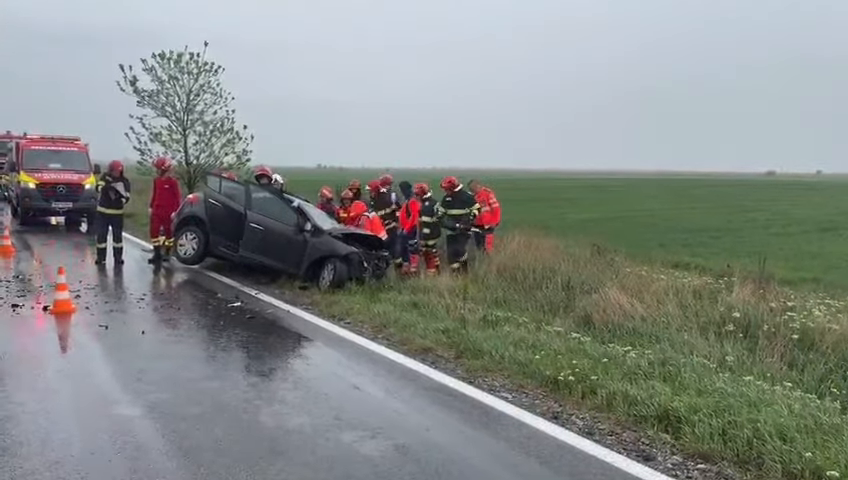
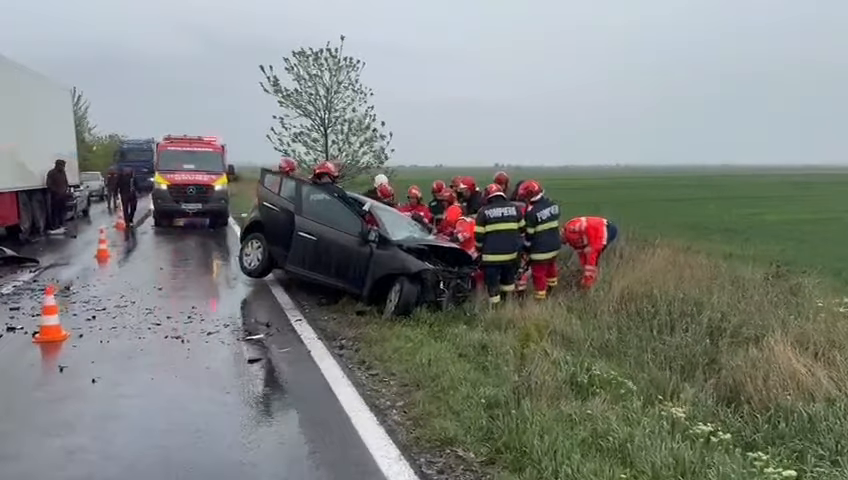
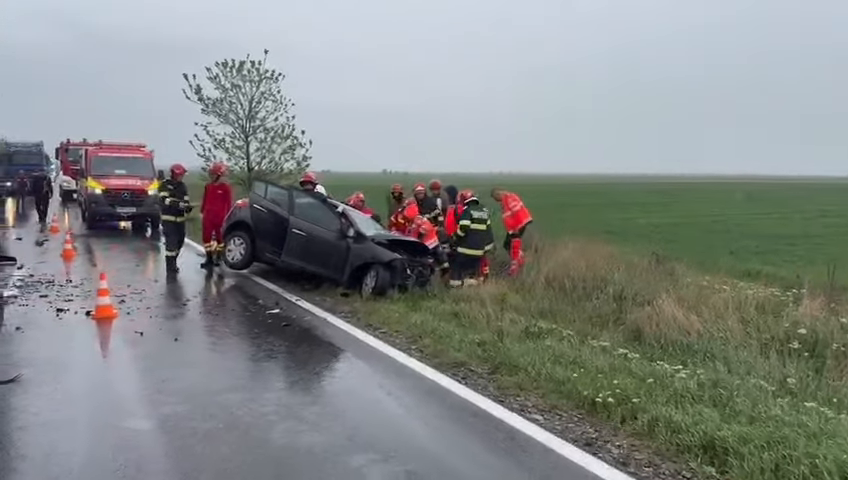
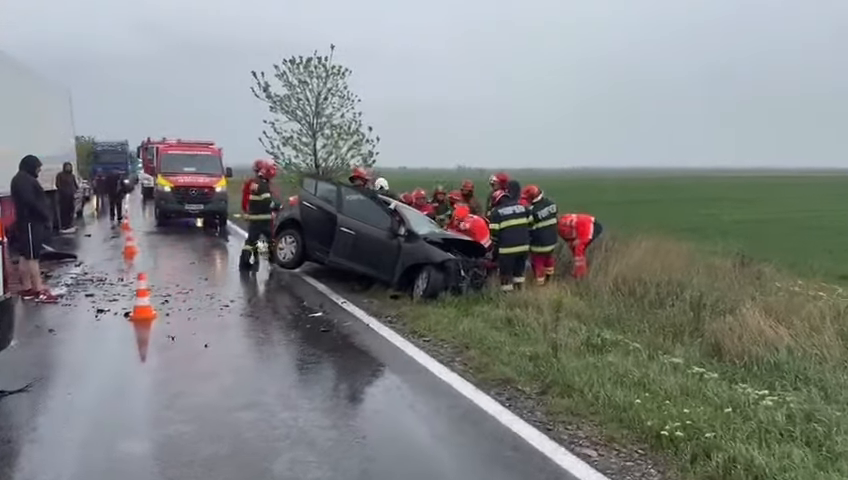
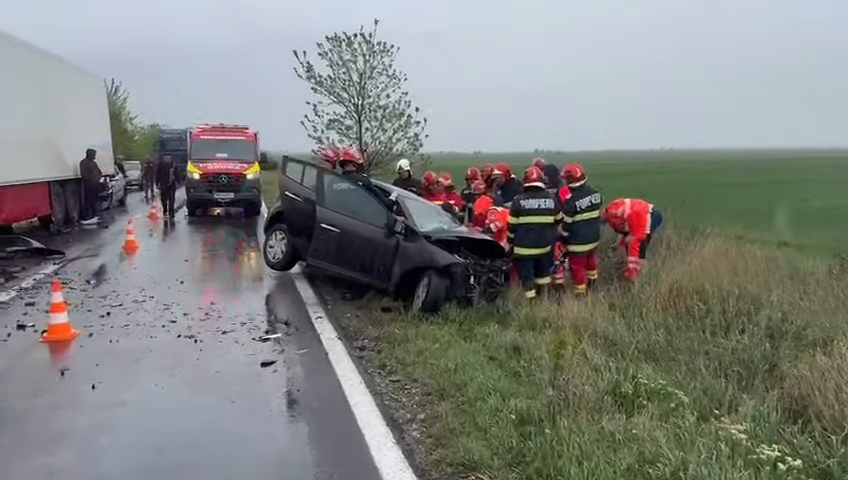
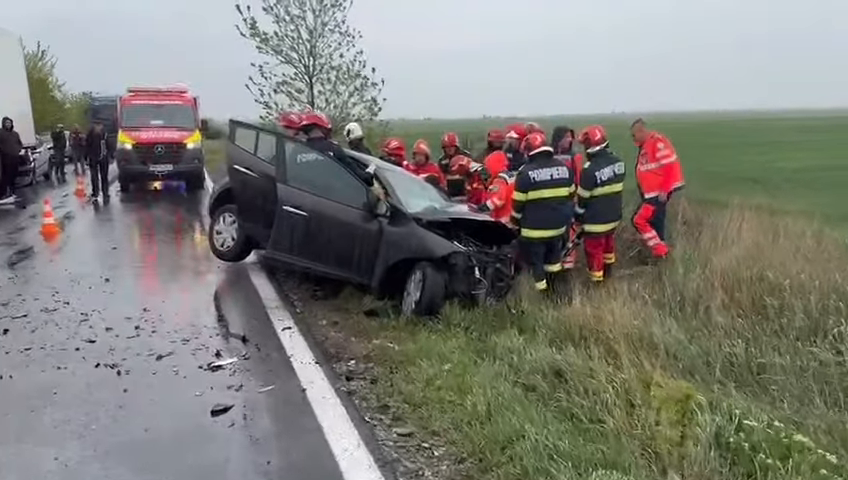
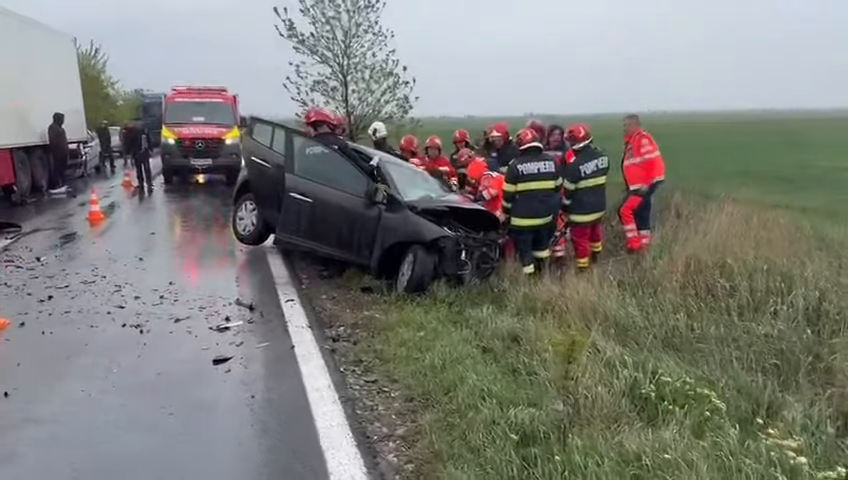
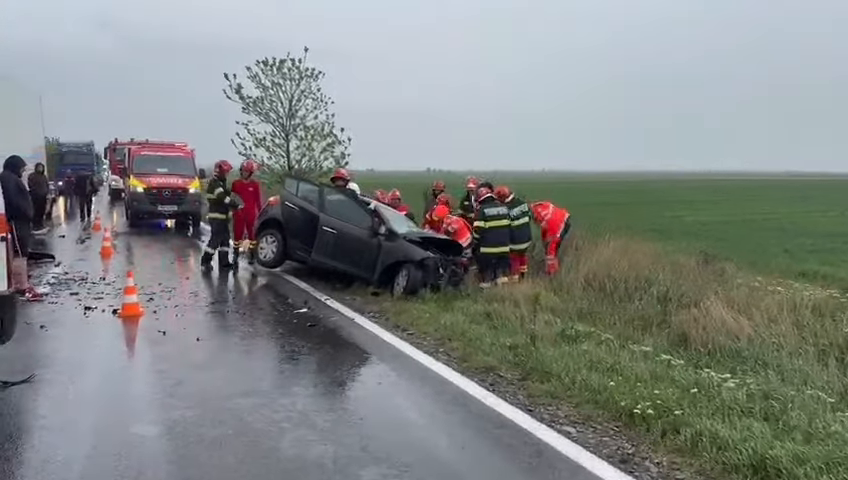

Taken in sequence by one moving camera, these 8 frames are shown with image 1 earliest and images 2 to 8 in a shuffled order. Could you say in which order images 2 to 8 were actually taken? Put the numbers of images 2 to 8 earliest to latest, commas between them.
3, 8, 4, 2, 5, 7, 6
